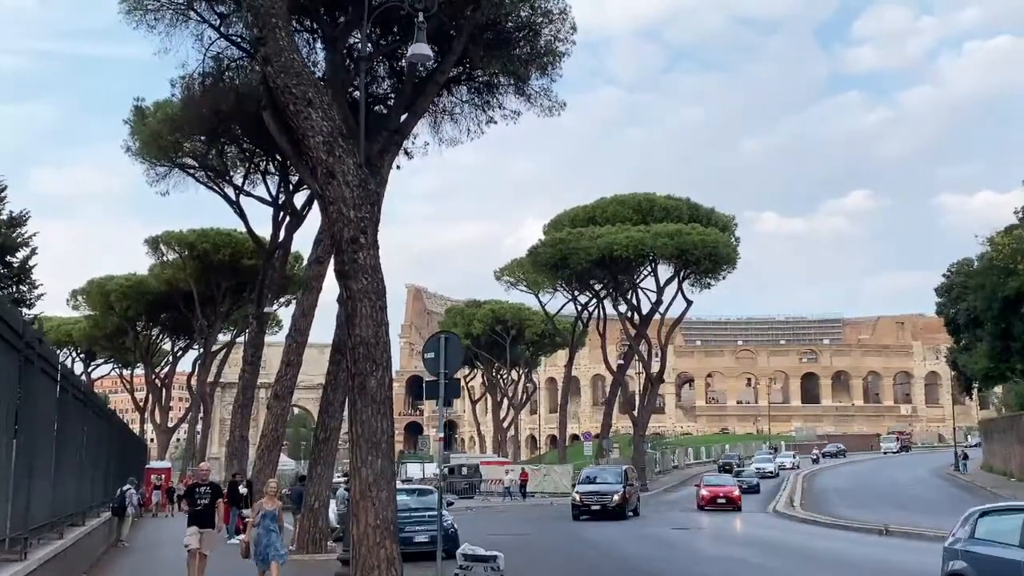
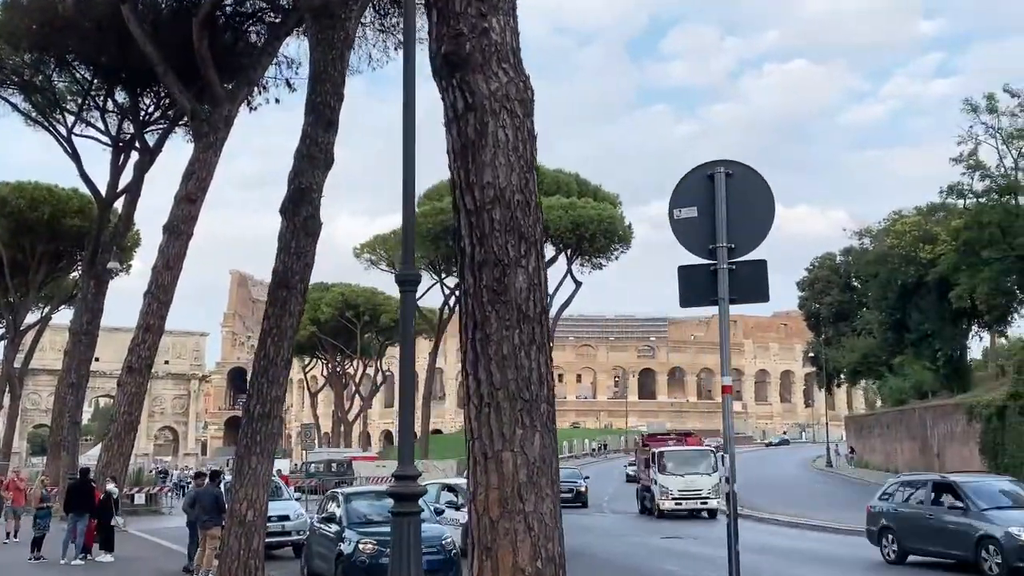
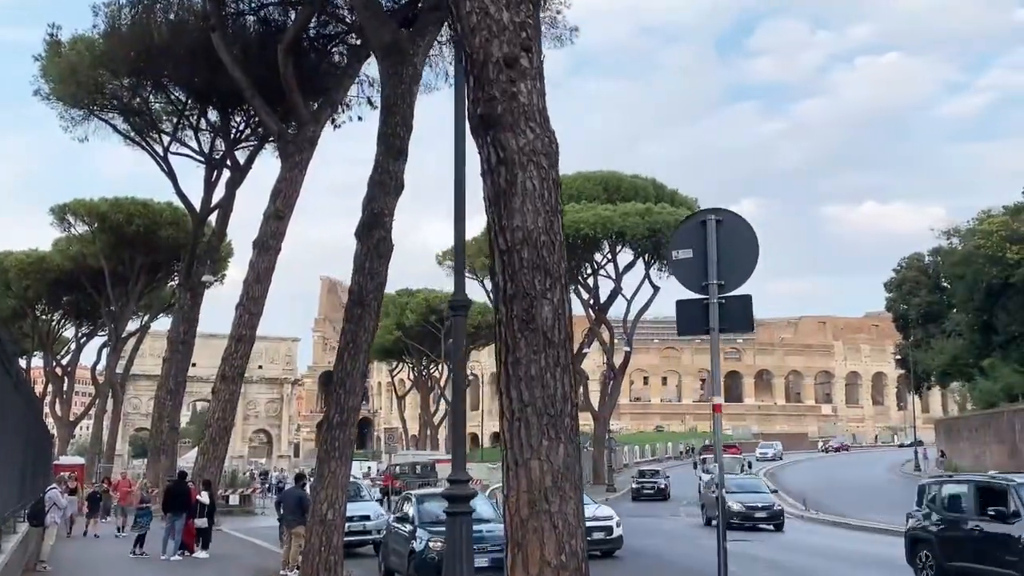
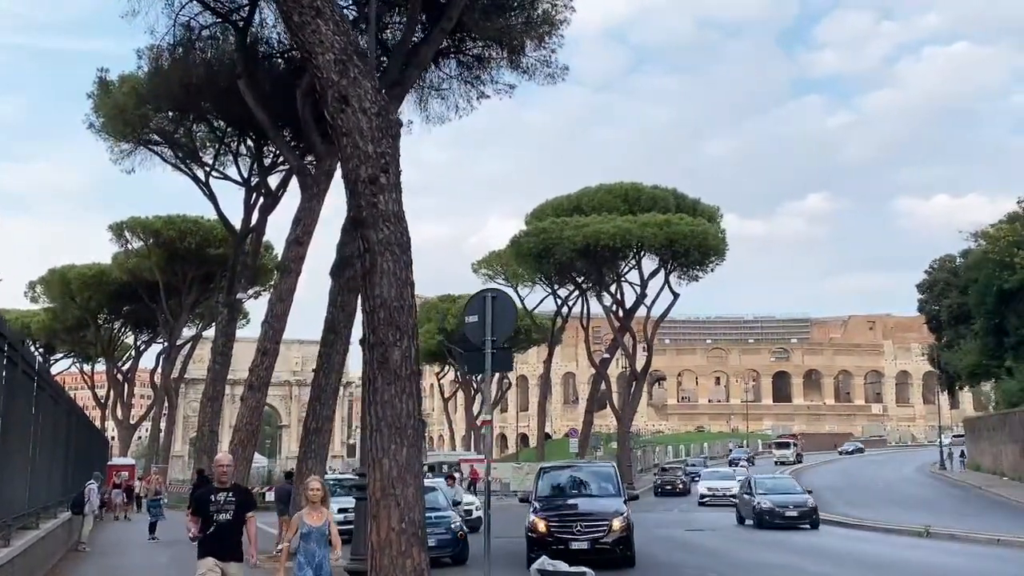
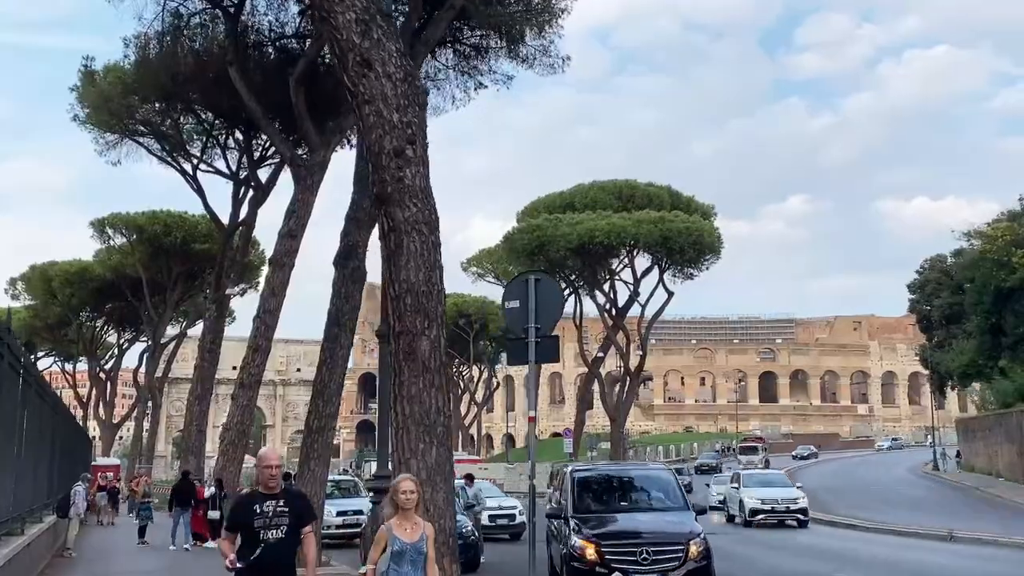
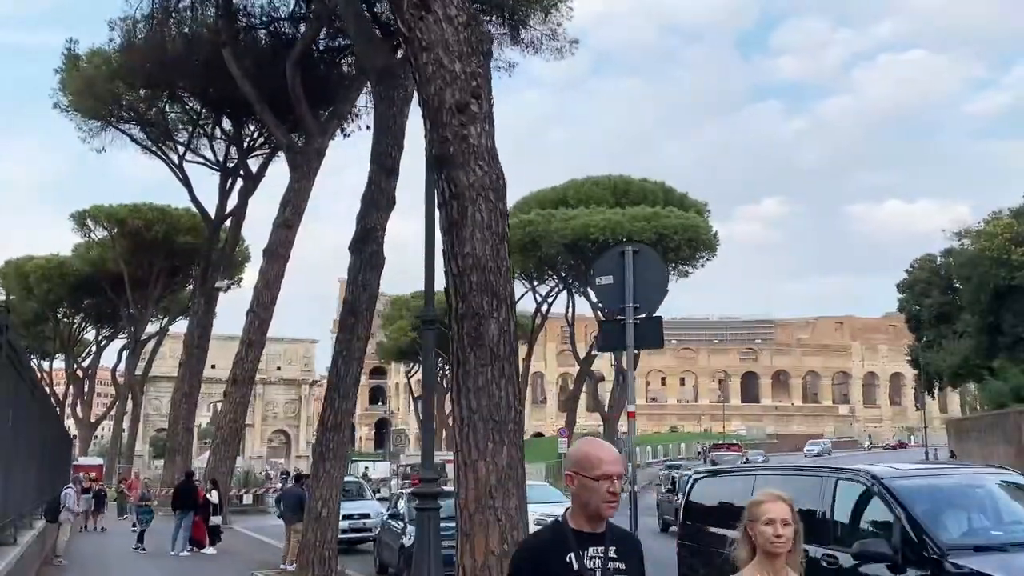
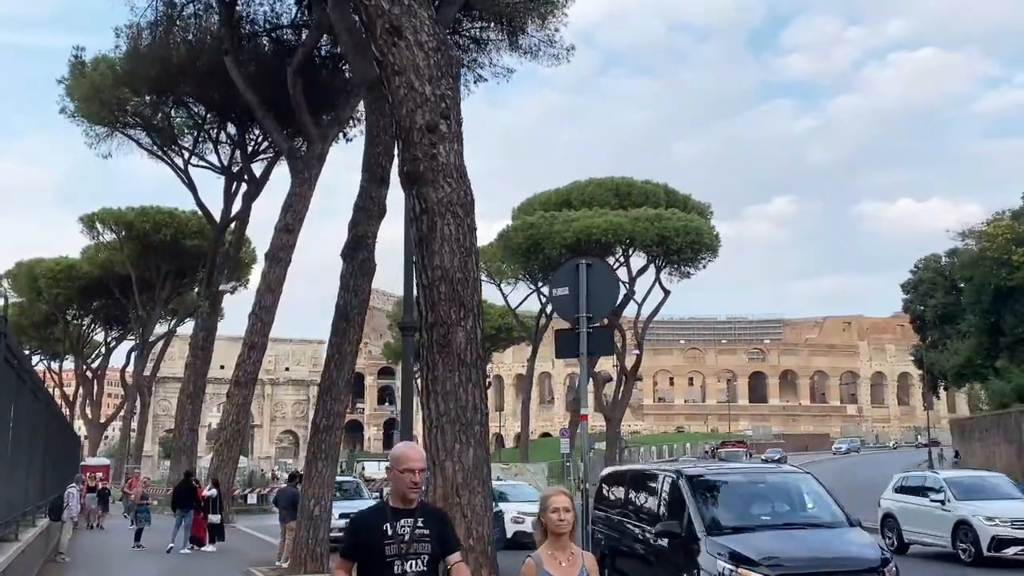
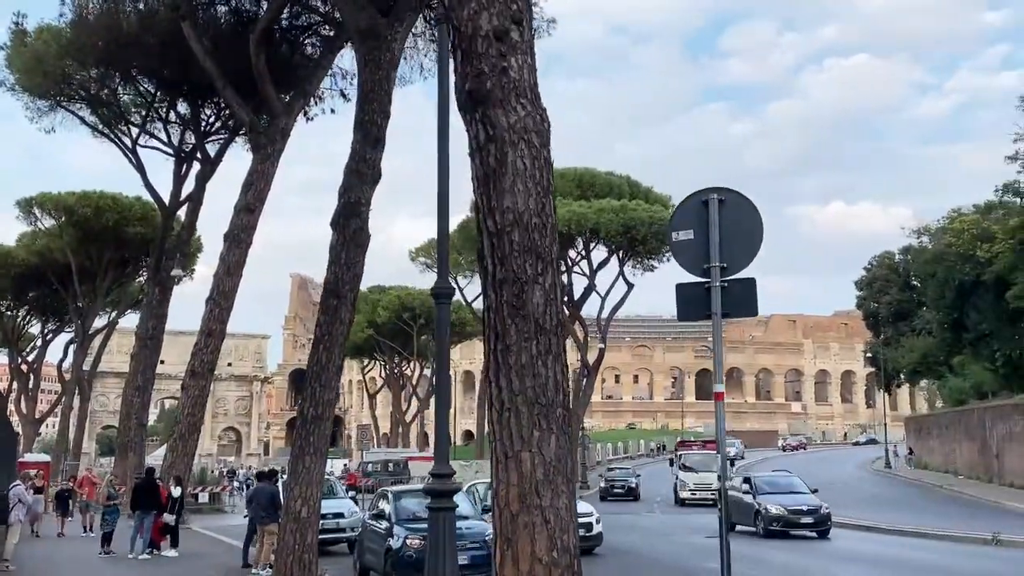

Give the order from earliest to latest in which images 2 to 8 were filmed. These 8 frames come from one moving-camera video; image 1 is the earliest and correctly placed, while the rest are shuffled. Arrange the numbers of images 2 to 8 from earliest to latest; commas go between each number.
4, 5, 7, 6, 3, 8, 2
